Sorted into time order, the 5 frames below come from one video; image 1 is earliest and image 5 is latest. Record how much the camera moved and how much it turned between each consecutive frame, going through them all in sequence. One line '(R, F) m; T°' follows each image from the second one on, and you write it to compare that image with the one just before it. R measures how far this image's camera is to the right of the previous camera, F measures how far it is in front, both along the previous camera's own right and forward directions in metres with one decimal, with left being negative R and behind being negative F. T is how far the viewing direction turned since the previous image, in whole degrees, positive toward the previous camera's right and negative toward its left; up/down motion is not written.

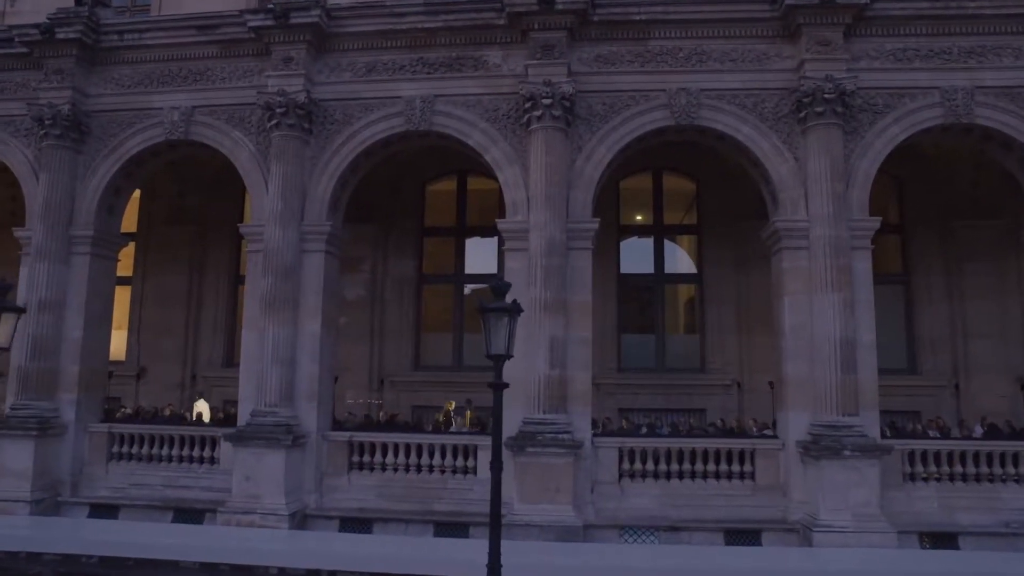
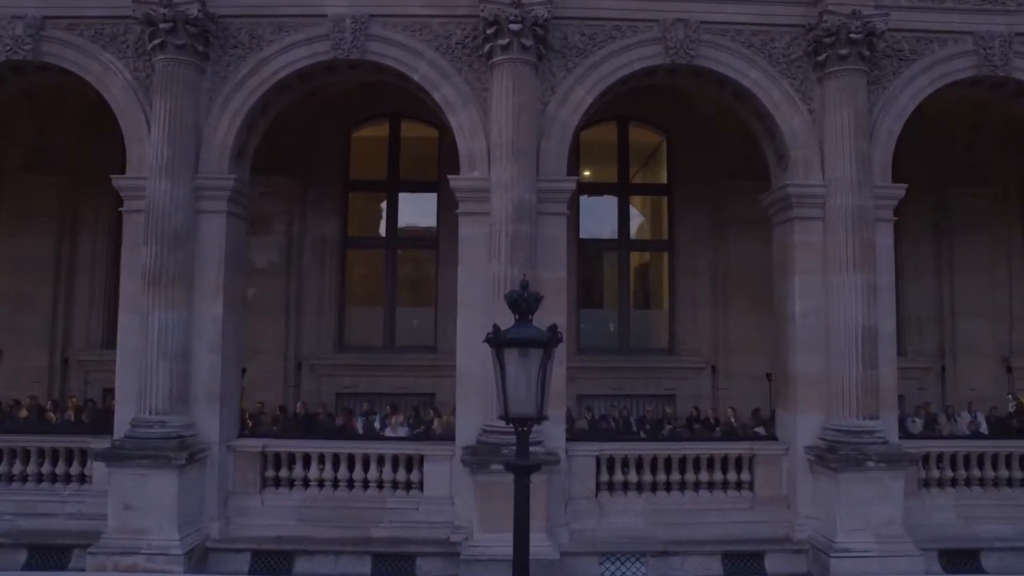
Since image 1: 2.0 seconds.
(-0.6, +2.6) m; +7°
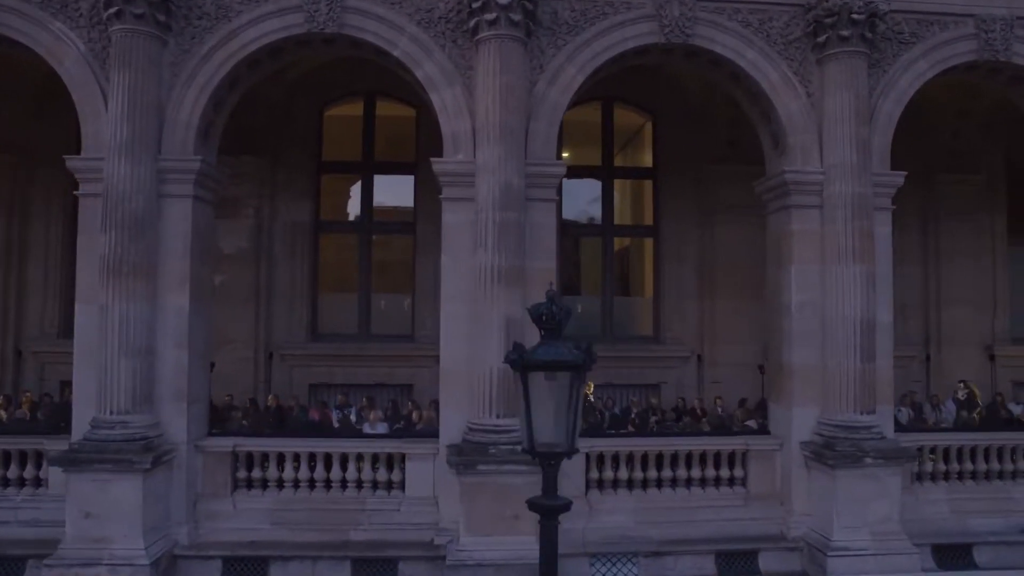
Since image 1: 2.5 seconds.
(-0.3, +0.5) m; +2°
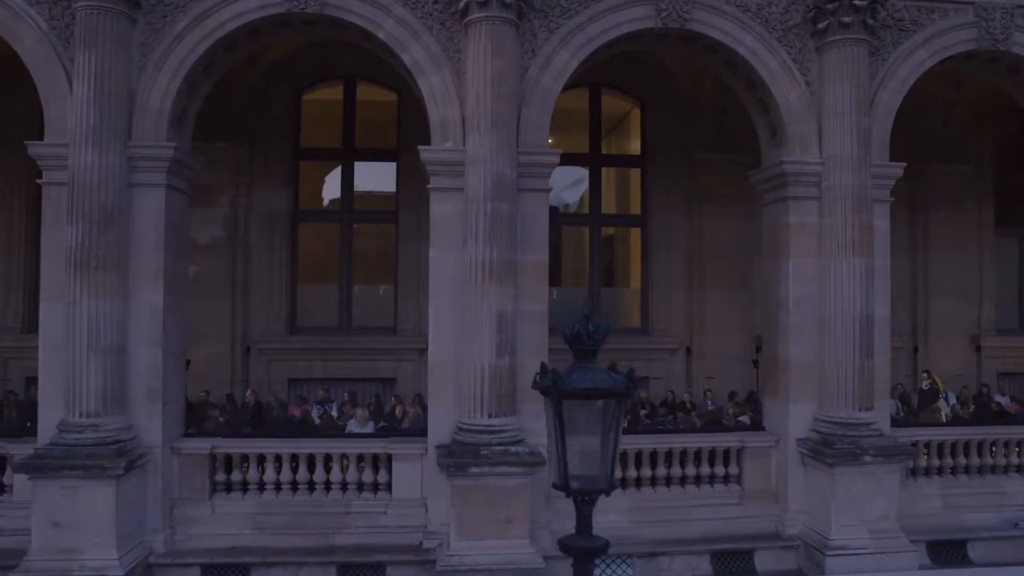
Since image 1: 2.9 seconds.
(-0.2, +0.4) m; +2°
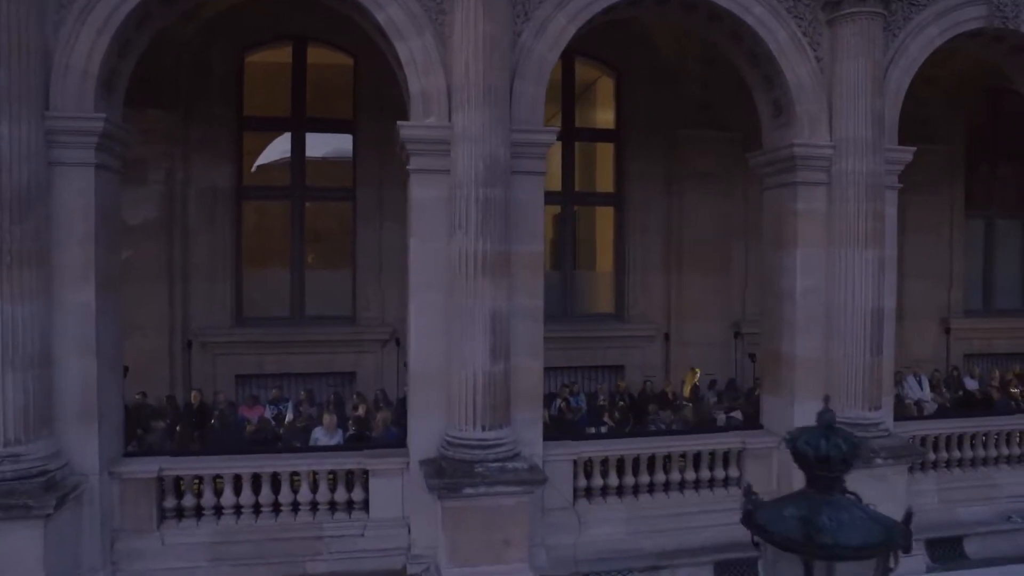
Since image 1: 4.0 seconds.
(-0.8, +1.1) m; +6°
